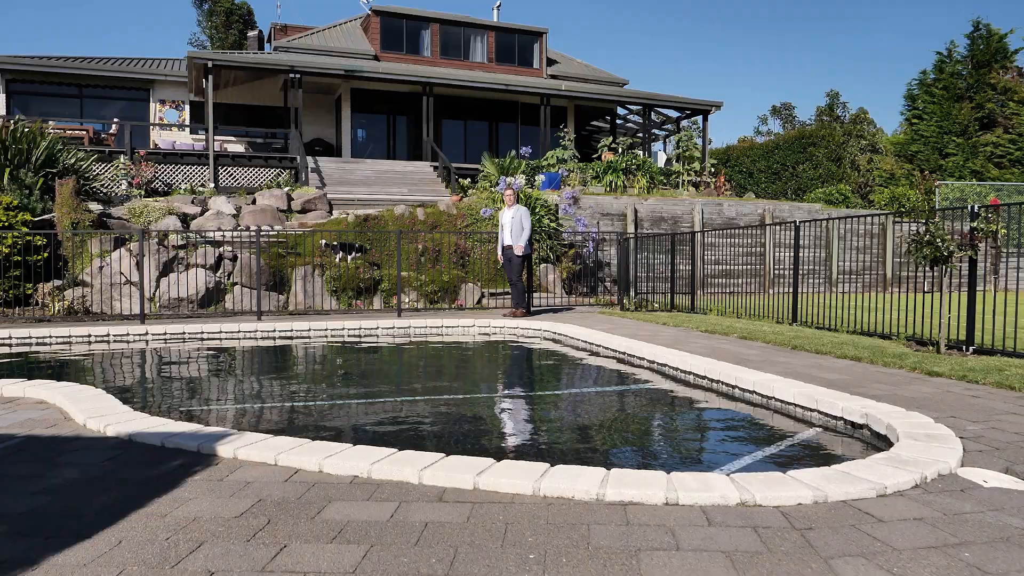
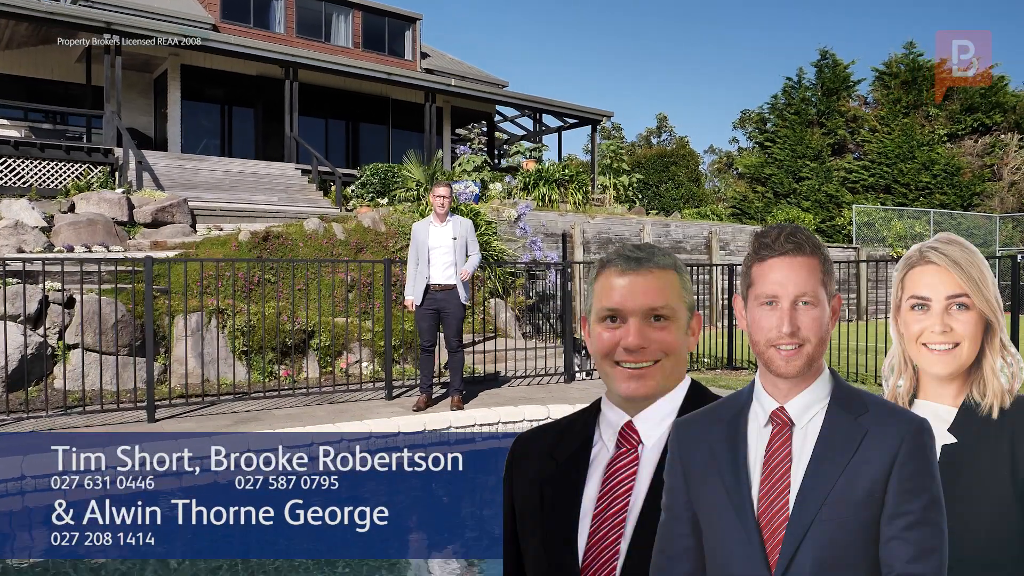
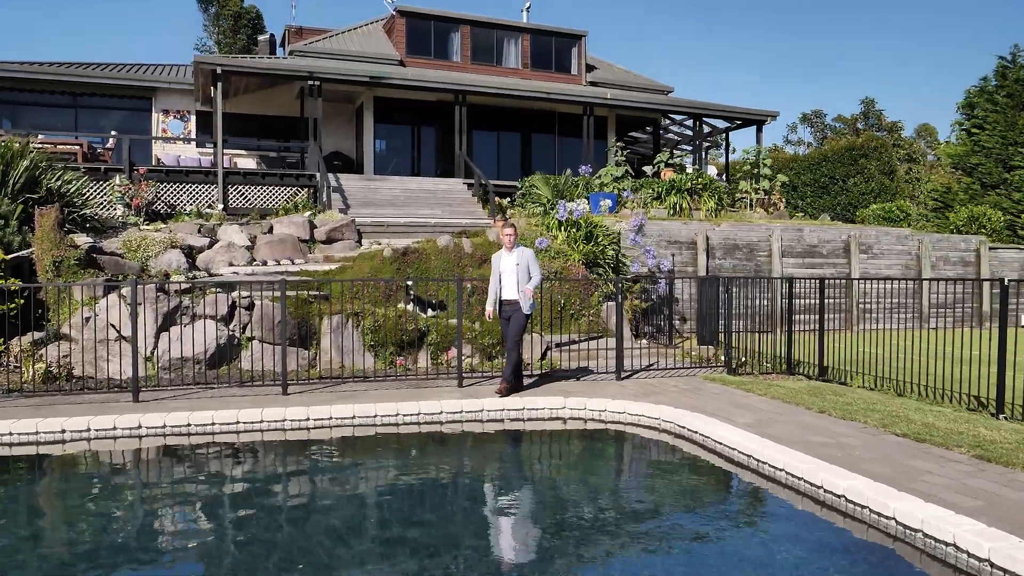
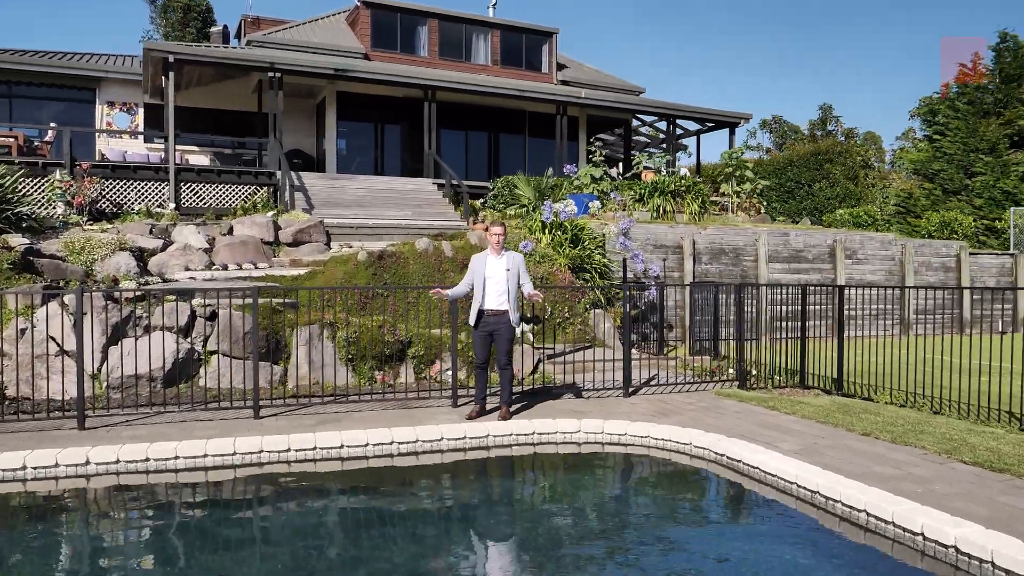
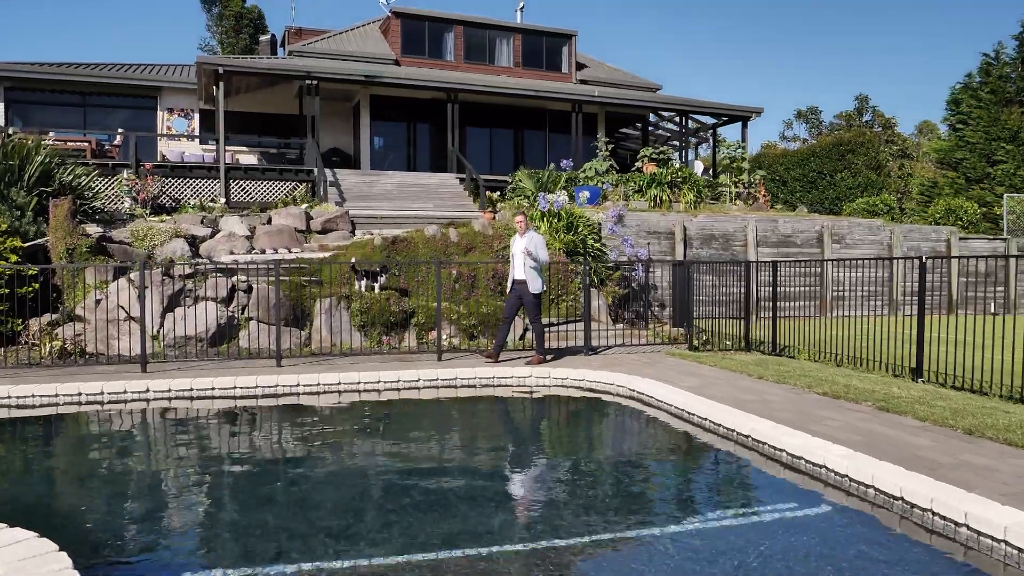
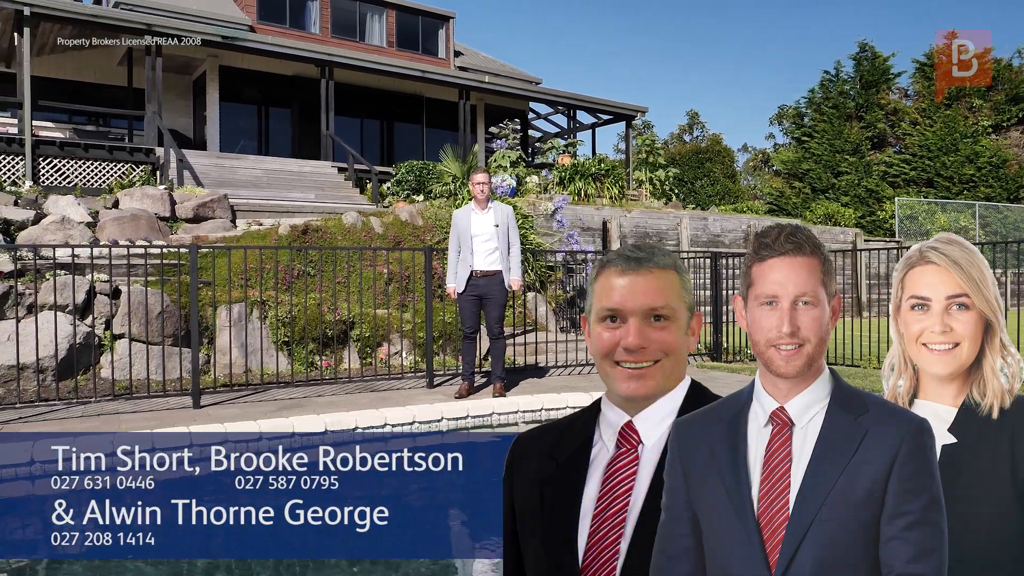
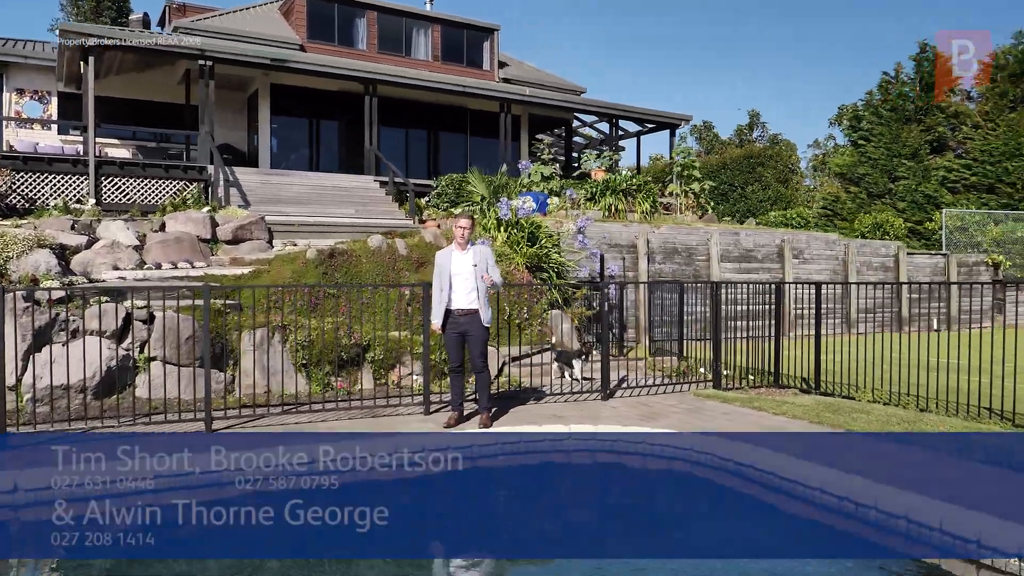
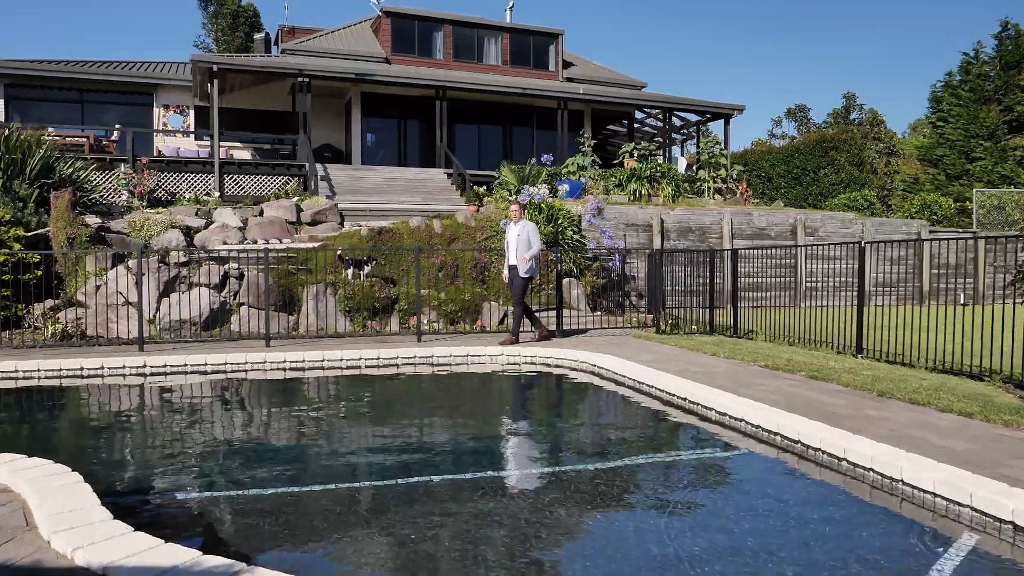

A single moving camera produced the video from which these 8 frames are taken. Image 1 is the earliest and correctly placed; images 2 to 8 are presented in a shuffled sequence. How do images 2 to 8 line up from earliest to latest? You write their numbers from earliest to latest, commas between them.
8, 5, 3, 4, 7, 2, 6
